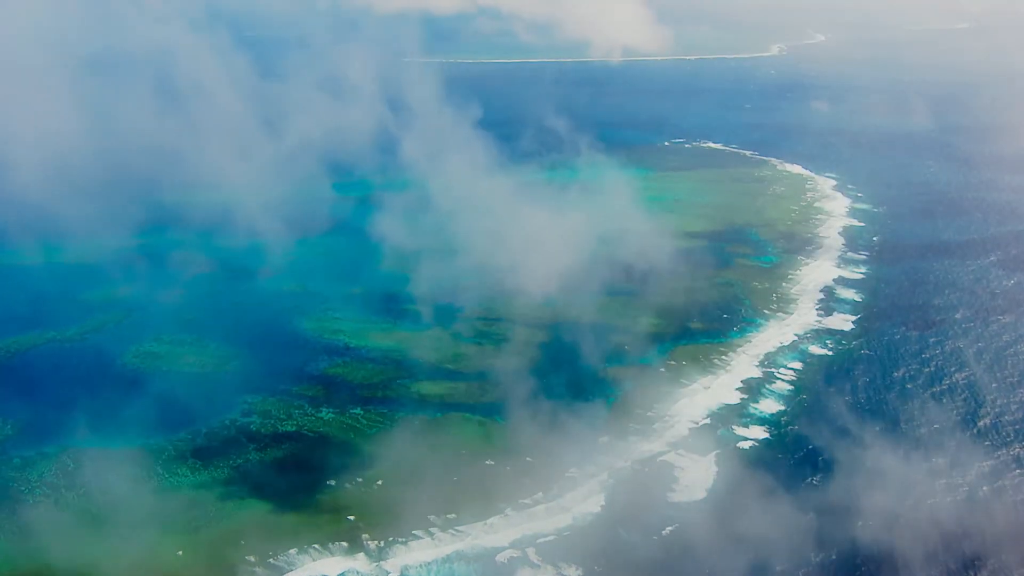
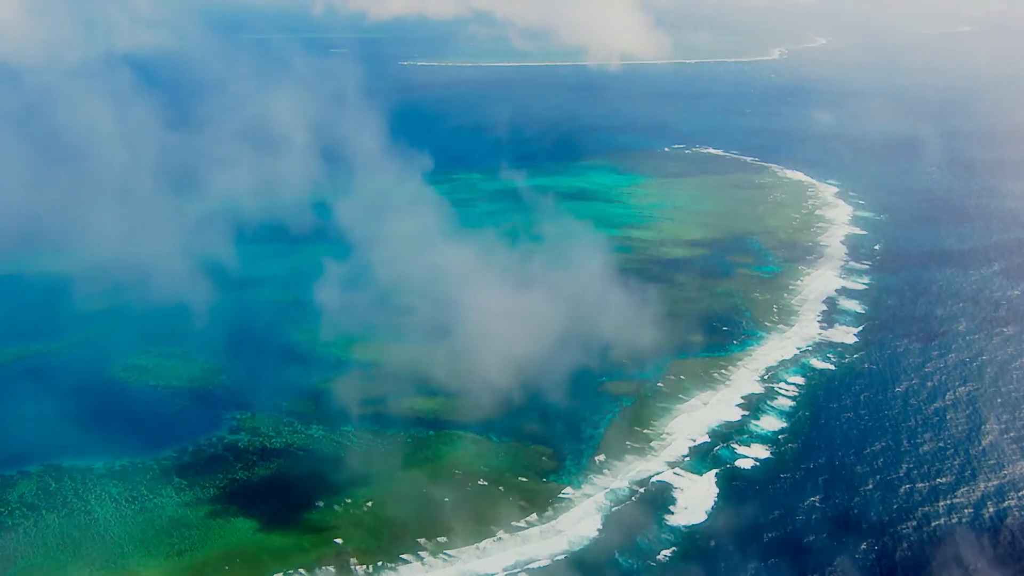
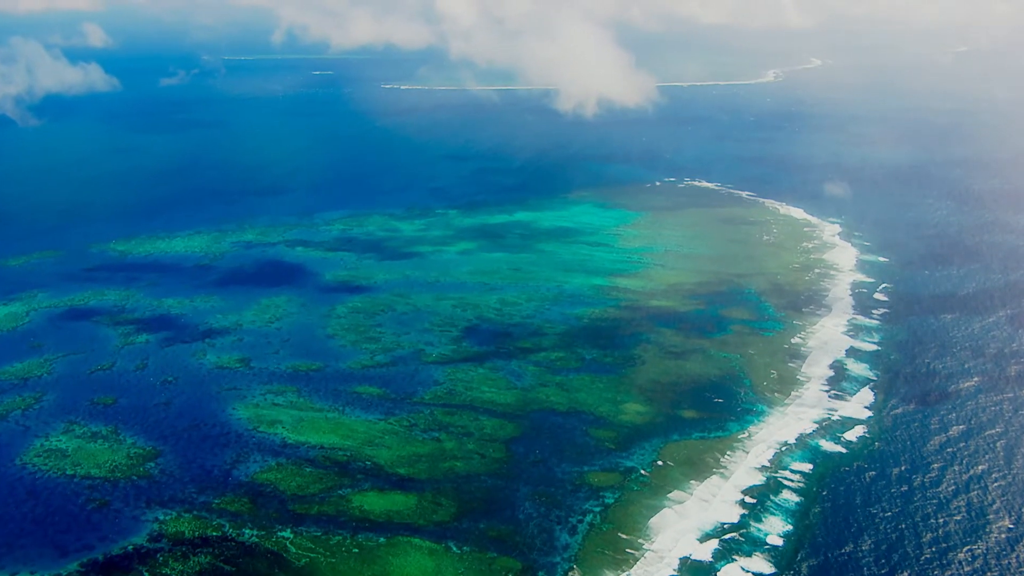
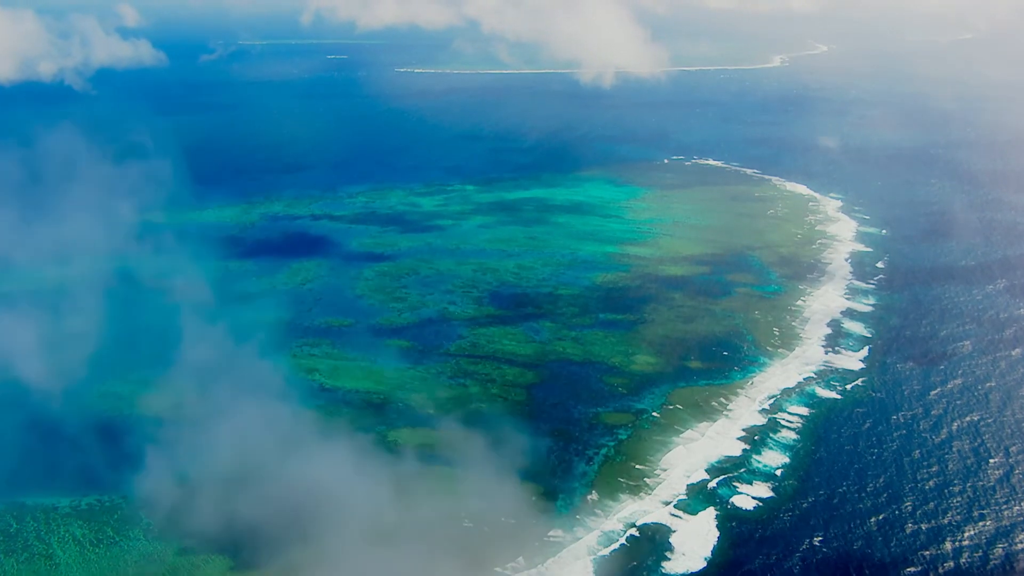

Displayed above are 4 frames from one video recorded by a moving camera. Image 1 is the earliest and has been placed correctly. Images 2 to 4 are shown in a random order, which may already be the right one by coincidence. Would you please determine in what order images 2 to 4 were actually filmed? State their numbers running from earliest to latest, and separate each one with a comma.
2, 4, 3
